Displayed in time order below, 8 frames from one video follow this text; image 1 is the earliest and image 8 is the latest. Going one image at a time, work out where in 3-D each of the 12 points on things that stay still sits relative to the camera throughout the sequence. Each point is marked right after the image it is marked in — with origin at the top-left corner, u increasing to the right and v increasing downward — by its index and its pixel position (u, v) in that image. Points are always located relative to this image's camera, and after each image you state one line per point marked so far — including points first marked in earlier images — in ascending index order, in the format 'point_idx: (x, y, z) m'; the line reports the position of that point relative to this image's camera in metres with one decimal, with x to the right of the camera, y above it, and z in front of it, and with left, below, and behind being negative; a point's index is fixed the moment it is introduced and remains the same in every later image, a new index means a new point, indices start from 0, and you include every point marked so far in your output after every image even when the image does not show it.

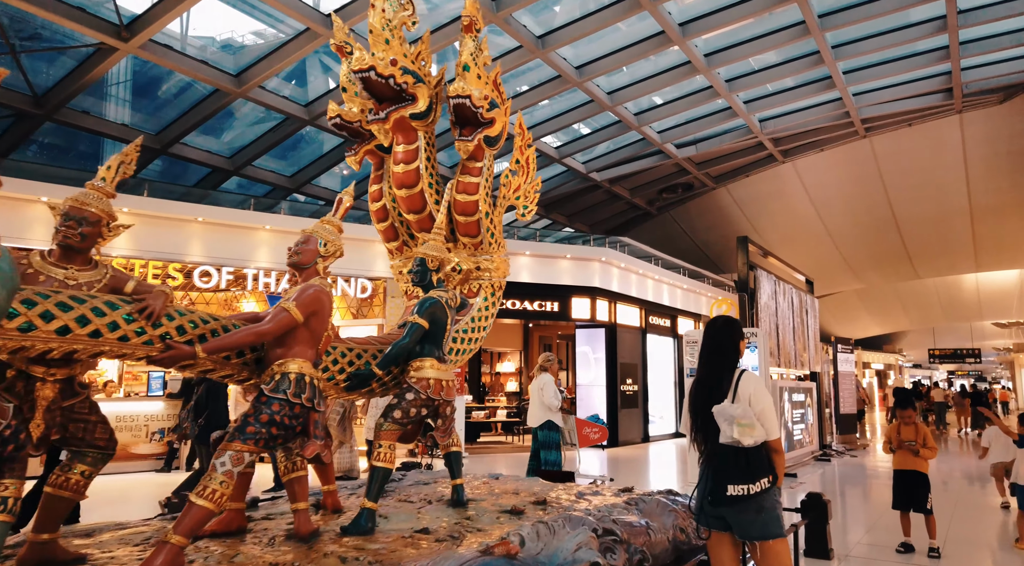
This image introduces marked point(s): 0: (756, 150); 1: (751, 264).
0: (+6.3, +3.4, +17.3) m
1: (+3.4, +0.3, +9.6) m
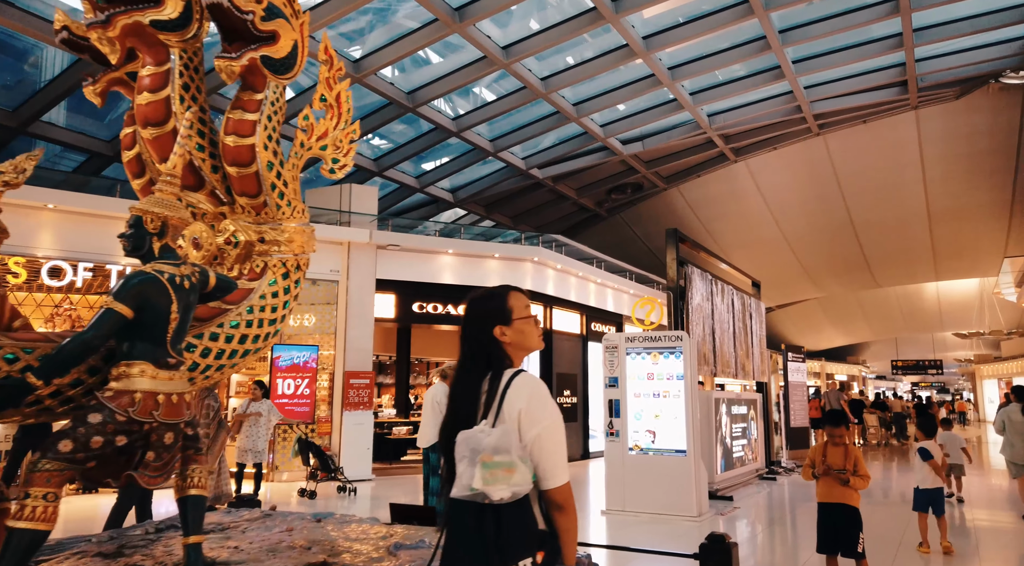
0: (+4.7, +3.3, +16.4) m
1: (+2.1, +0.3, +8.5) m
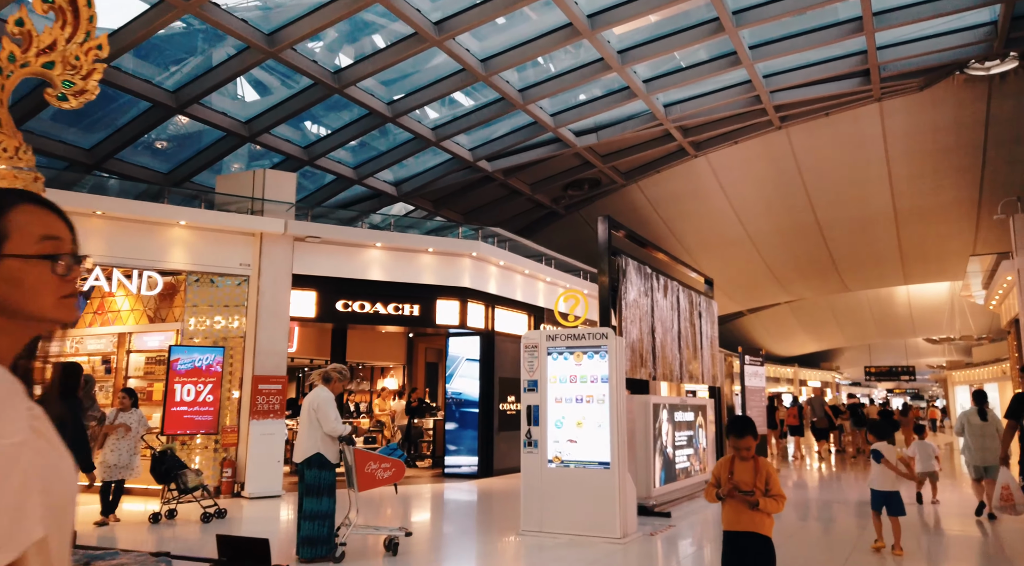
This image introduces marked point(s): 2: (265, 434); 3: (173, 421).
0: (+3.5, +3.3, +15.7) m
1: (+1.1, +0.4, +7.7) m
2: (-3.4, -2.1, +9.3) m
3: (-4.4, -1.8, +8.8) m
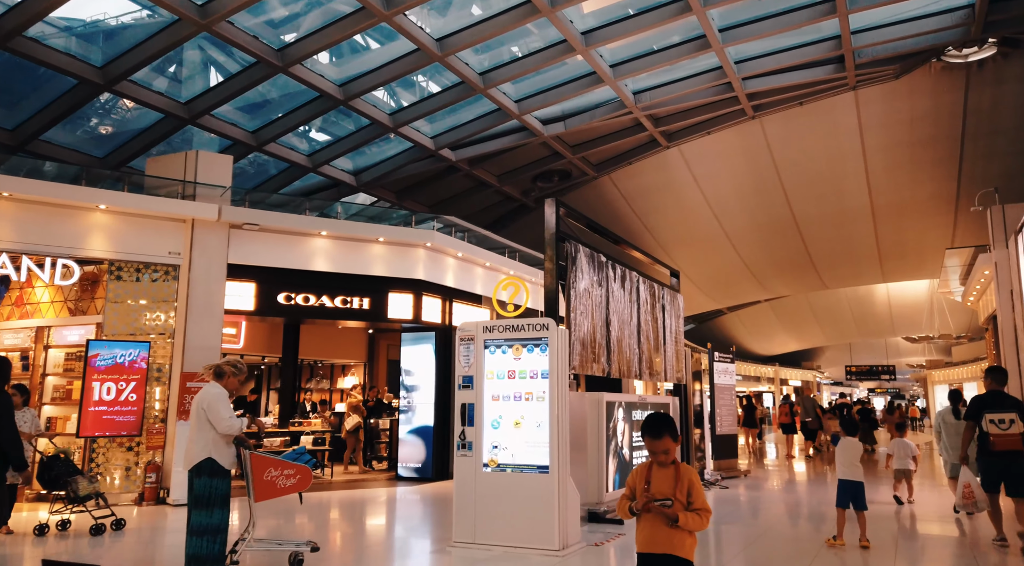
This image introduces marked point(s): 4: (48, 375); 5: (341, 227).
0: (+2.7, +3.4, +15.1) m
1: (+0.5, +0.5, +7.1) m
2: (-4.0, -1.9, +8.6) m
3: (-5.1, -1.7, +8.1) m
4: (-6.1, -1.2, +8.9) m
5: (-2.6, +0.9, +10.2) m
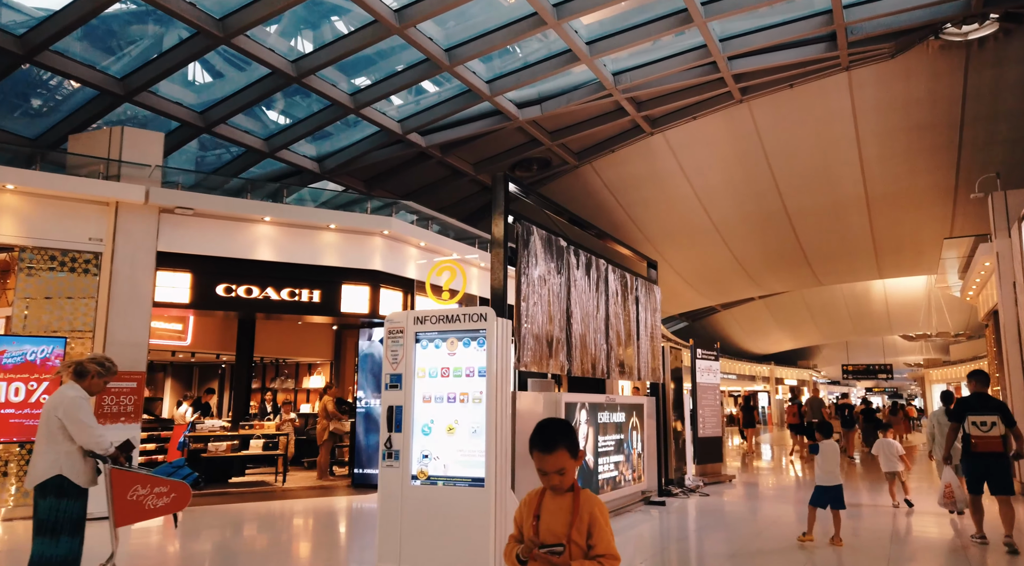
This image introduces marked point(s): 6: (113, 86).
0: (+2.2, +3.5, +14.3) m
1: (0.0, +0.7, +6.3) m
2: (-4.6, -1.8, +7.7) m
3: (-5.6, -1.6, +7.3) m
4: (-6.7, -1.1, +8.1) m
5: (-3.1, +1.0, +9.3) m
6: (-6.2, +3.1, +10.4) m
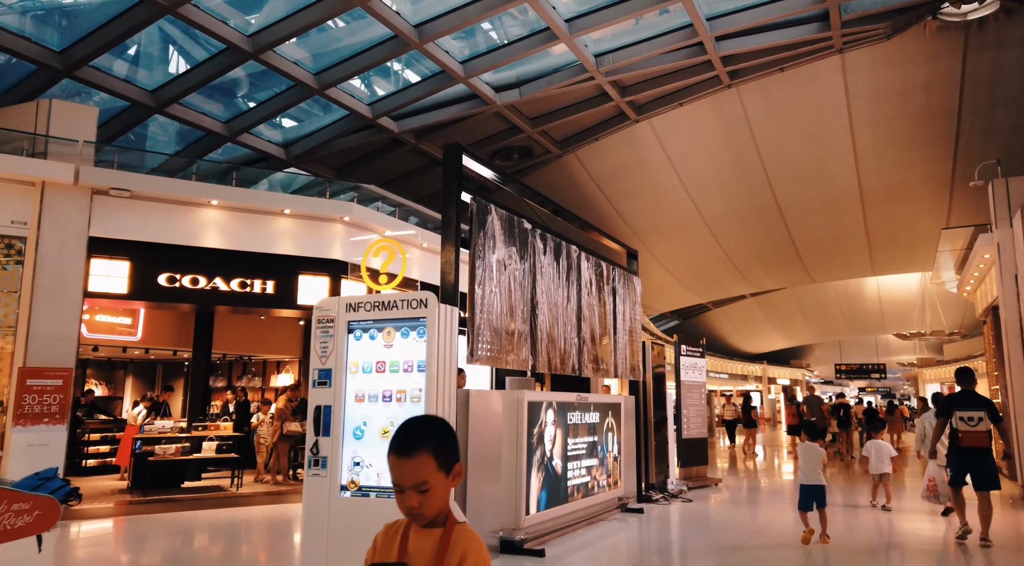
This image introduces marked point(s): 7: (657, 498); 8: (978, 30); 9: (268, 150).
0: (+1.7, +3.7, +13.6) m
1: (-0.4, +0.8, +5.6) m
2: (-5.0, -1.7, +7.0) m
3: (-6.0, -1.4, +6.6) m
4: (-7.1, -0.9, +7.3) m
5: (-3.5, +1.1, +8.6) m
6: (-6.6, +3.2, +9.7) m
7: (+2.0, -3.0, +9.2) m
8: (+8.6, +4.6, +12.5) m
9: (-4.8, +2.6, +13.3) m
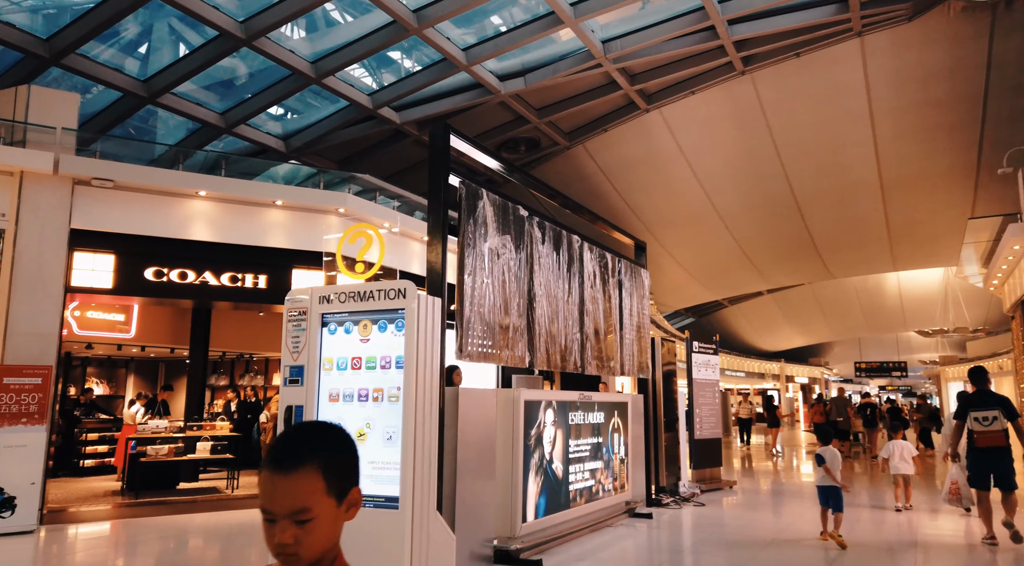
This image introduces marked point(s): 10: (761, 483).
0: (+1.8, +3.8, +13.2) m
1: (-0.5, +0.9, +5.2) m
2: (-5.0, -1.6, +6.7) m
3: (-6.0, -1.4, +6.3) m
4: (-7.1, -0.9, +7.1) m
5: (-3.5, +1.2, +8.3) m
6: (-6.6, +3.3, +9.4) m
7: (+2.0, -2.9, +8.8) m
8: (+8.7, +4.8, +11.8) m
9: (-4.7, +2.7, +13.0) m
10: (+4.1, -3.3, +11.0) m
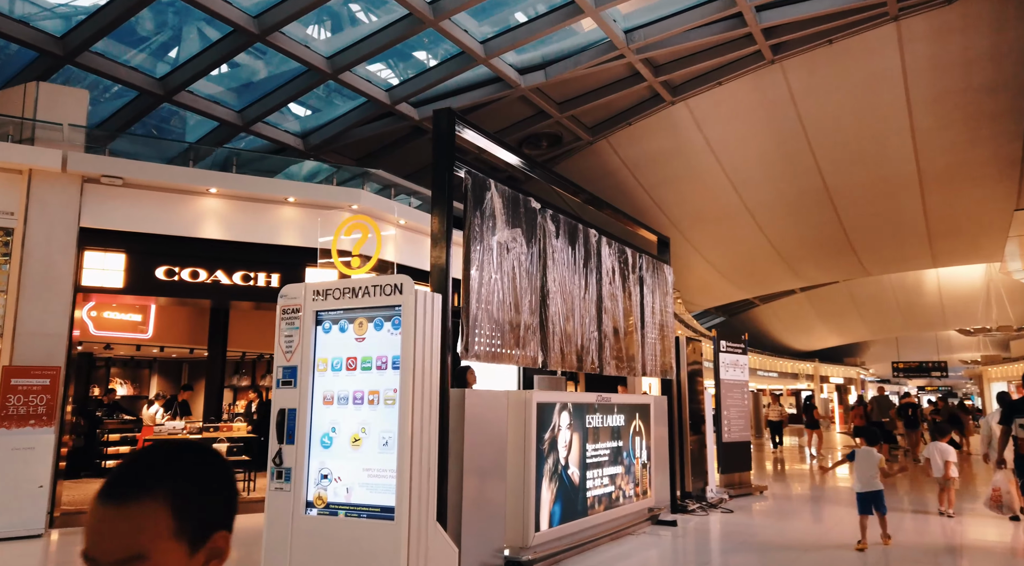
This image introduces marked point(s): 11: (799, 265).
0: (+2.2, +3.8, +12.8) m
1: (-0.4, +0.9, +4.9) m
2: (-4.8, -1.6, +6.6) m
3: (-5.9, -1.4, +6.3) m
4: (-6.9, -0.9, +7.1) m
5: (-3.3, +1.2, +8.2) m
6: (-6.4, +3.3, +9.4) m
7: (+2.3, -2.8, +8.4) m
8: (+9.0, +4.9, +11.2) m
9: (-4.3, +2.7, +12.9) m
10: (+4.4, -3.3, +10.6) m
11: (+8.3, +0.6, +19.7) m
